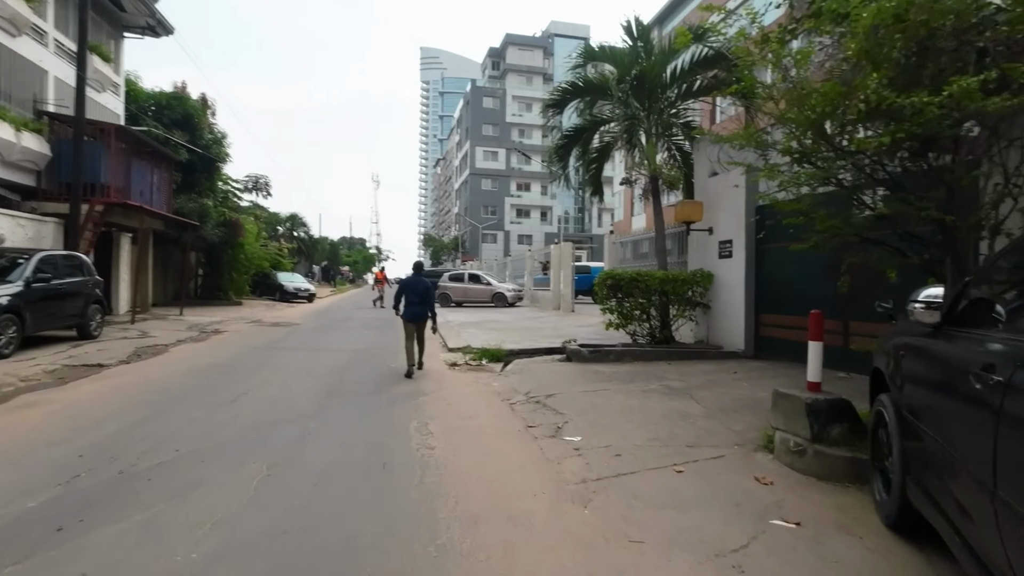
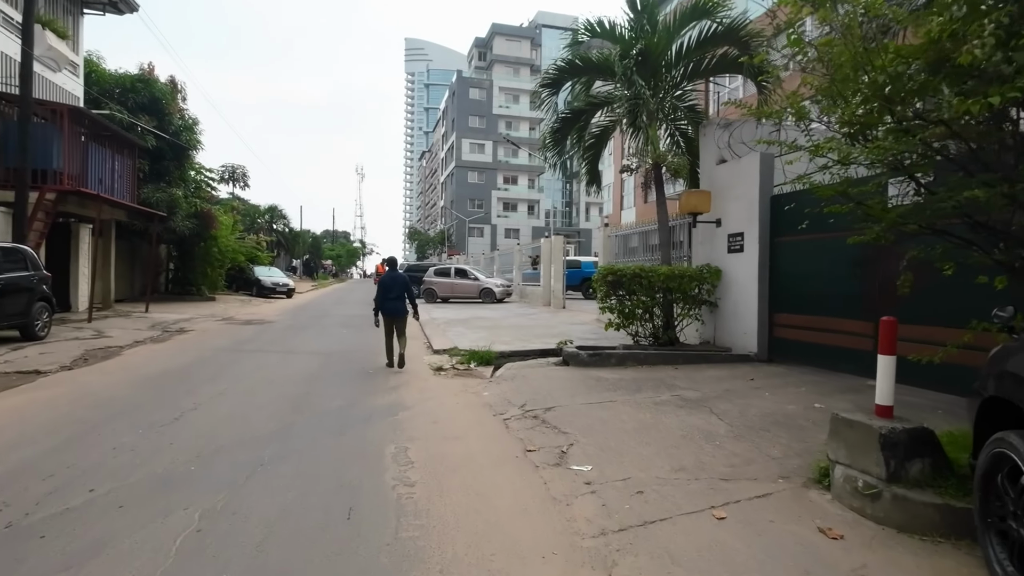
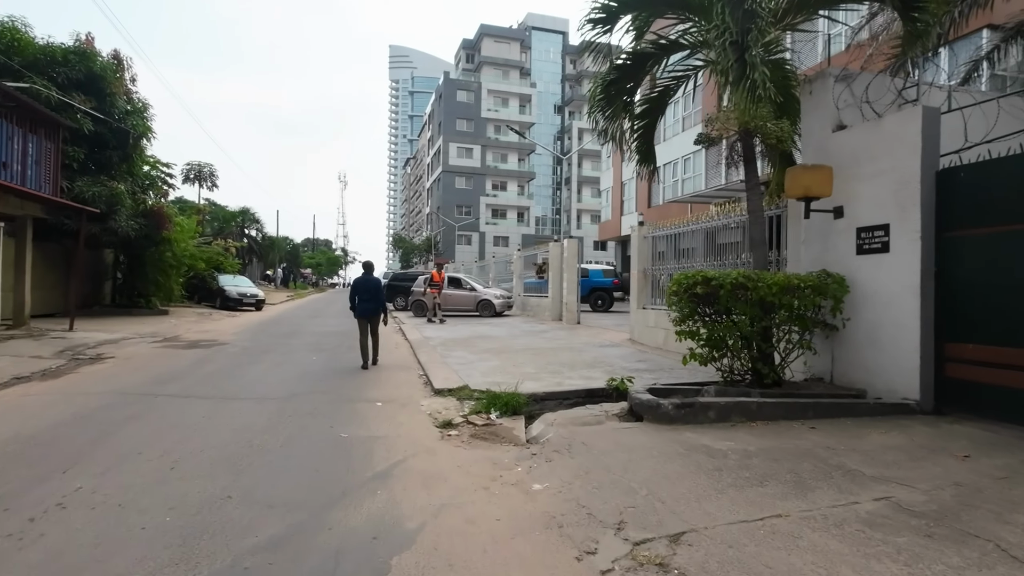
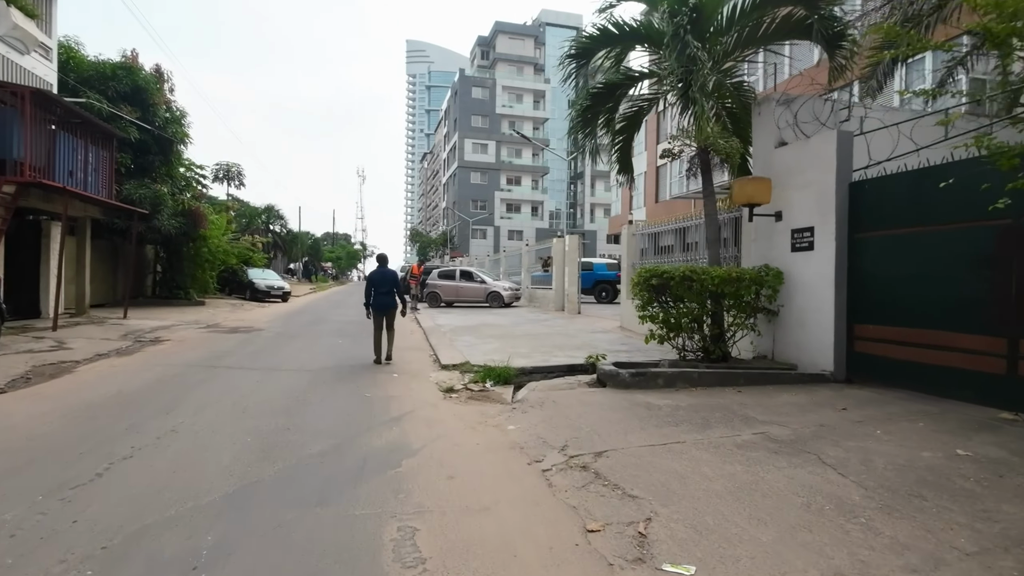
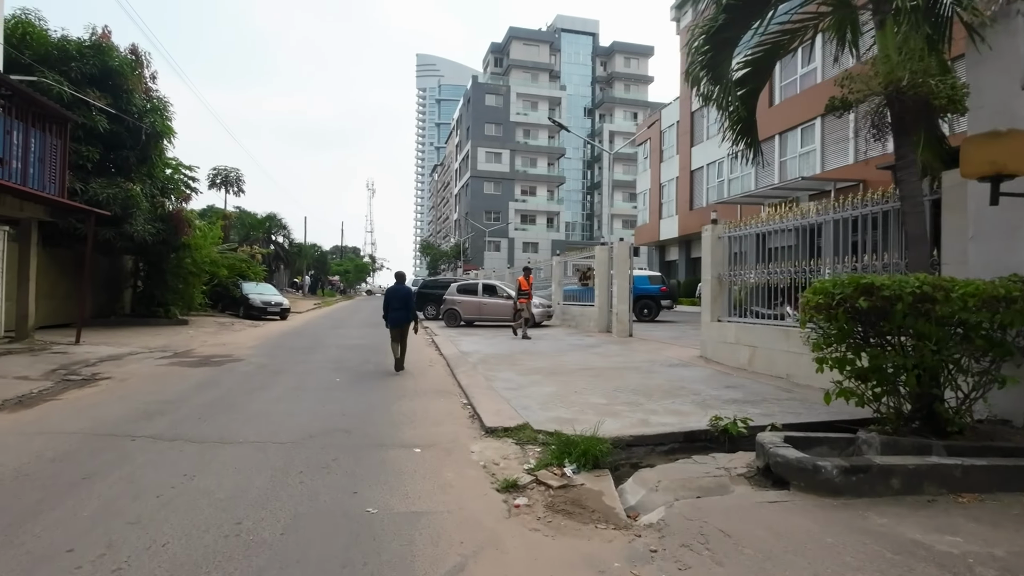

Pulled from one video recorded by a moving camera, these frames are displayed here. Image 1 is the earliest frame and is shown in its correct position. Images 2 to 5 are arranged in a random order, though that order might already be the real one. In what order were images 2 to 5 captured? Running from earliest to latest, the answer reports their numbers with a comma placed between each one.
2, 4, 3, 5
